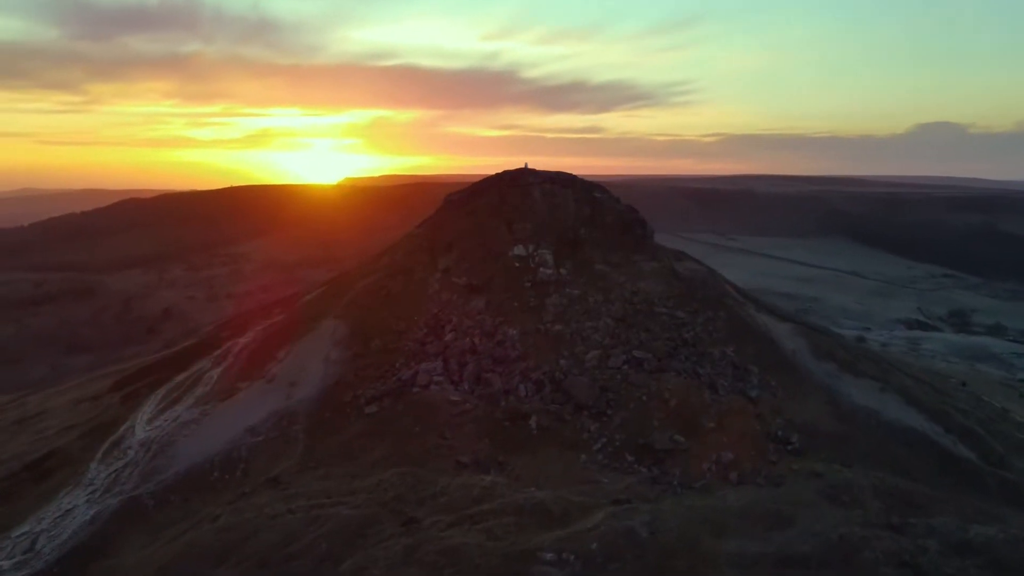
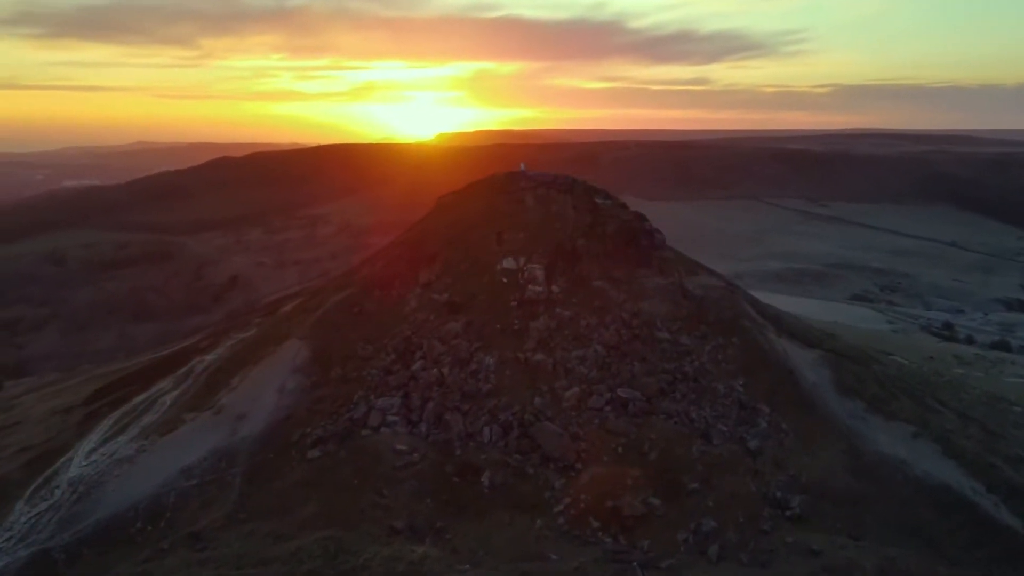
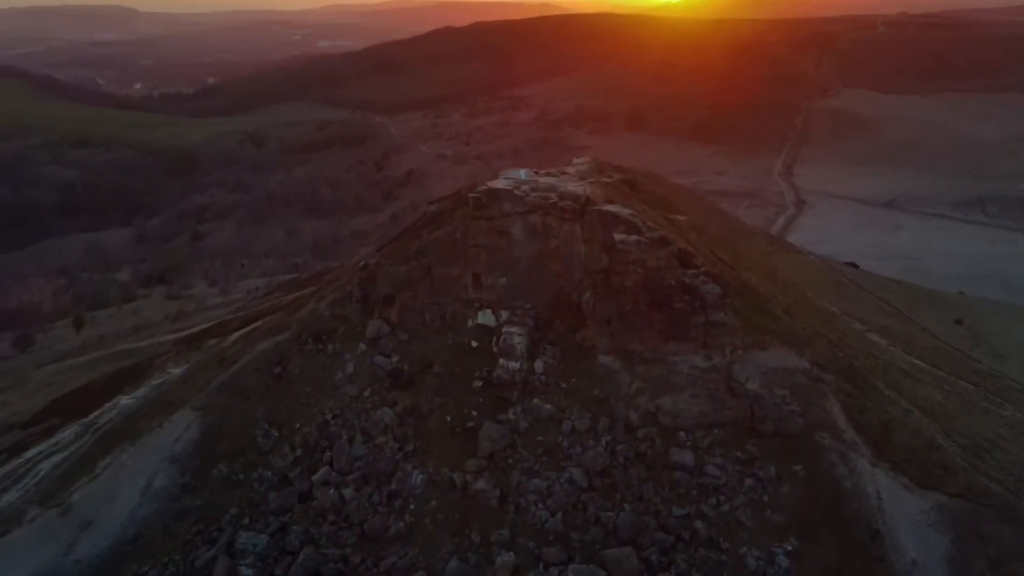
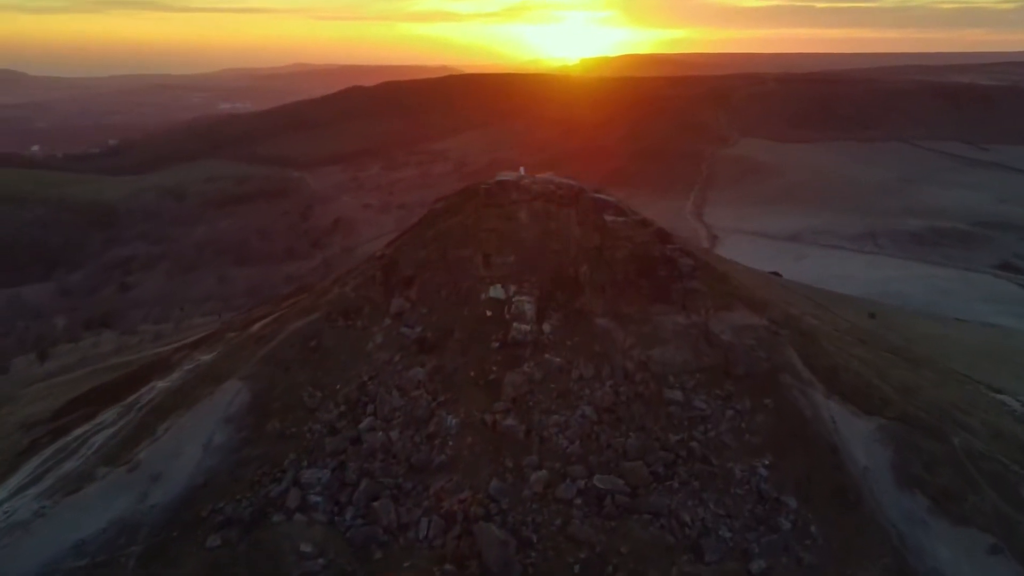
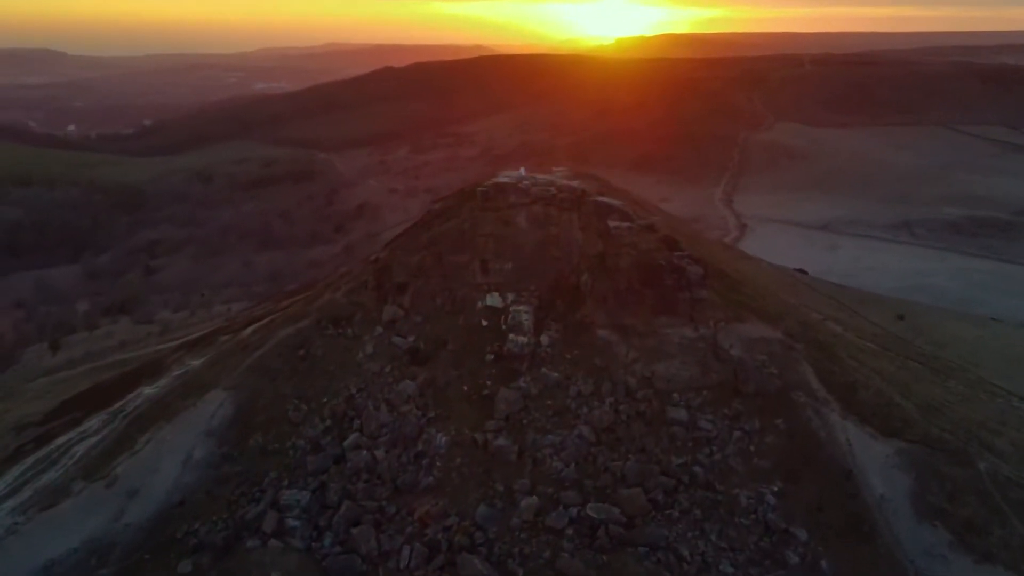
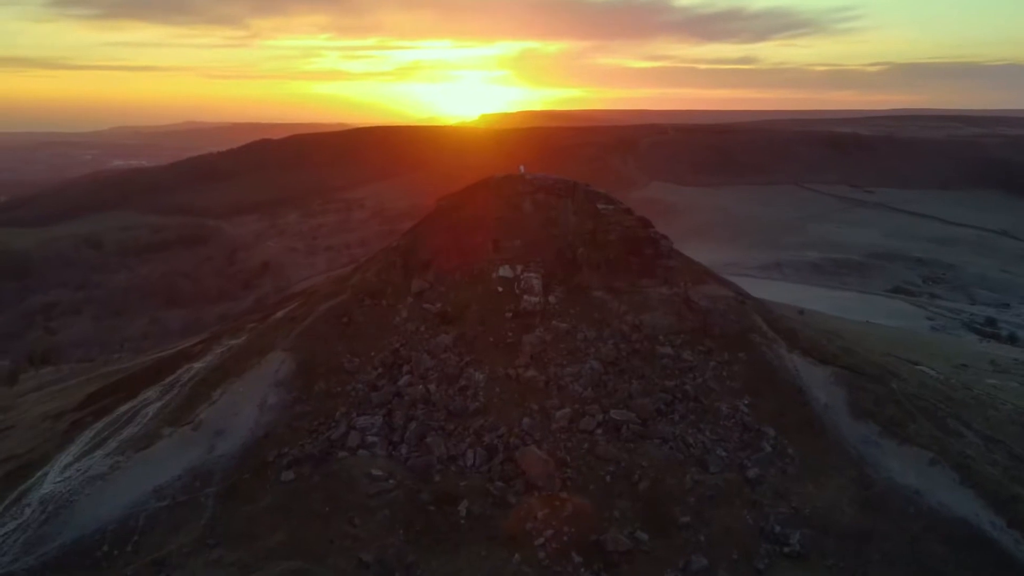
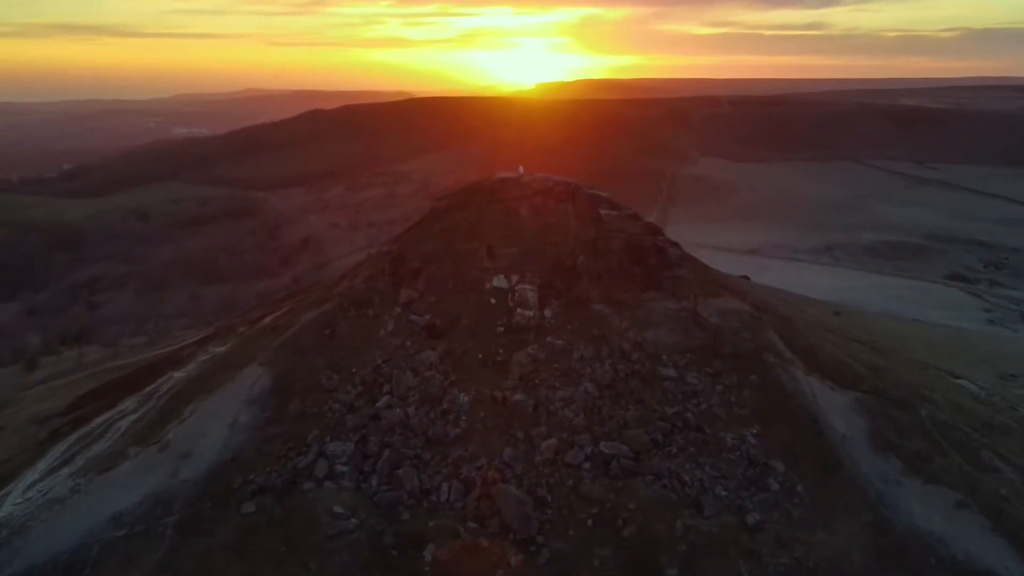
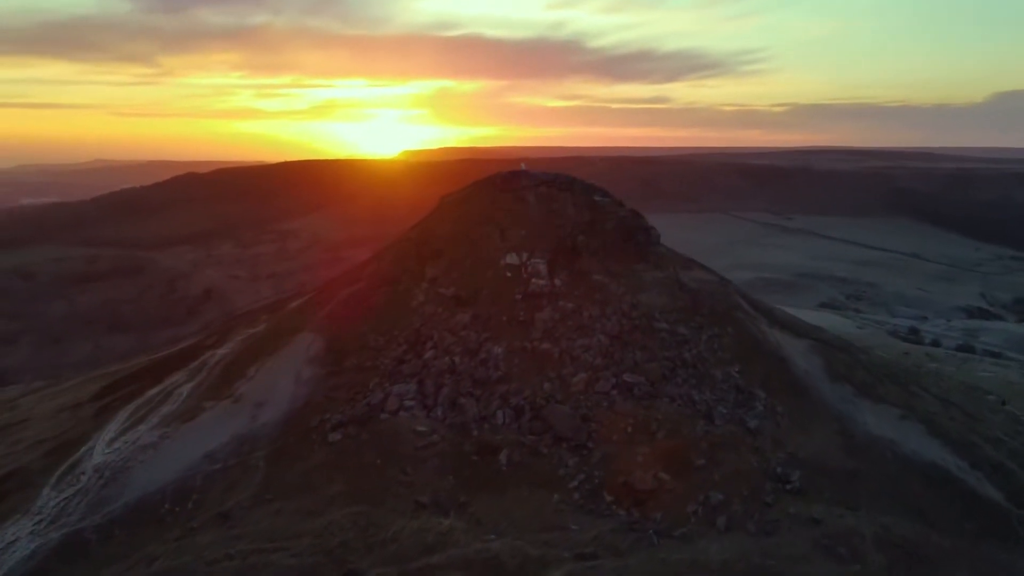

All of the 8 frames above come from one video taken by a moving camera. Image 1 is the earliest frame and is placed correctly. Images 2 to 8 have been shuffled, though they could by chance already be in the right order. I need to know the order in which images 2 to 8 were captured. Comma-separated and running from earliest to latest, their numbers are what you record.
8, 2, 6, 7, 4, 5, 3
